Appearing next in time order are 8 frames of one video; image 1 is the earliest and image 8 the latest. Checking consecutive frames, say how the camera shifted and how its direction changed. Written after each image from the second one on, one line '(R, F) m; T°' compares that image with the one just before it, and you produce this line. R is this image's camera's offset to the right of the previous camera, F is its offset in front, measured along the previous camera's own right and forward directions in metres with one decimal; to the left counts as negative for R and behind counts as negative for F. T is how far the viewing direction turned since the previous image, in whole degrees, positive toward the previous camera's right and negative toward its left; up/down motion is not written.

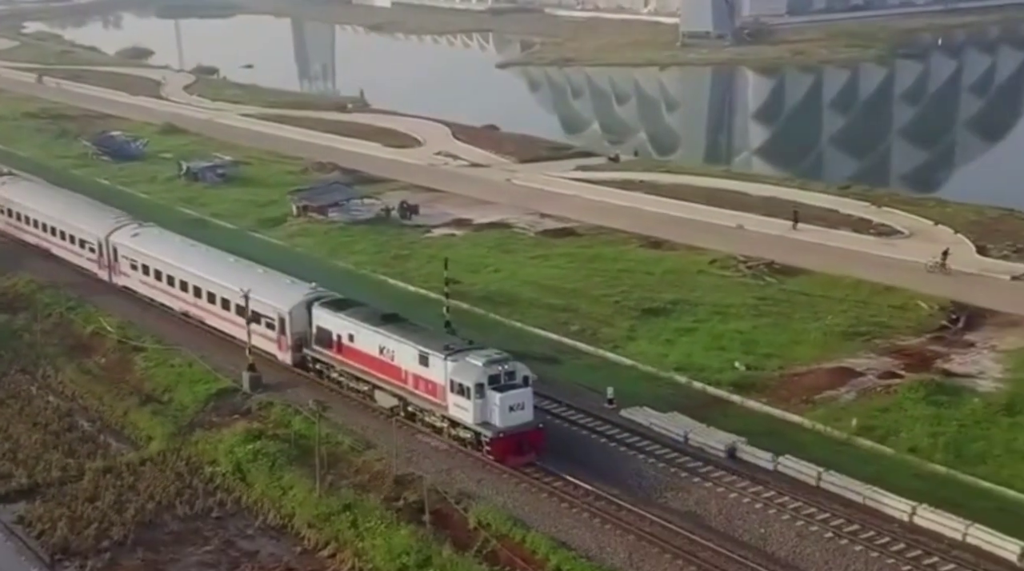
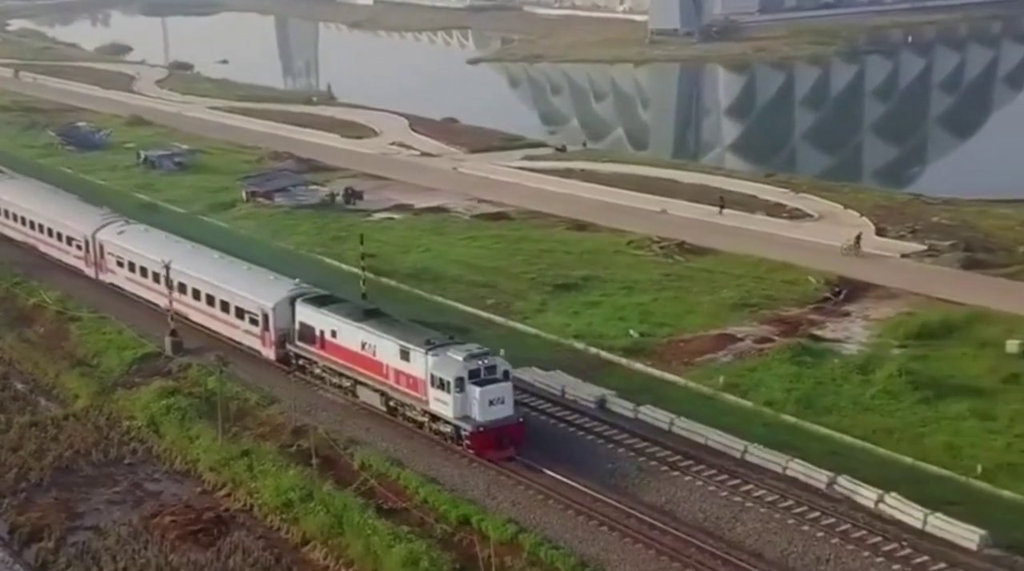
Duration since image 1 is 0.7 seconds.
(+1.6, -1.8) m; +1°
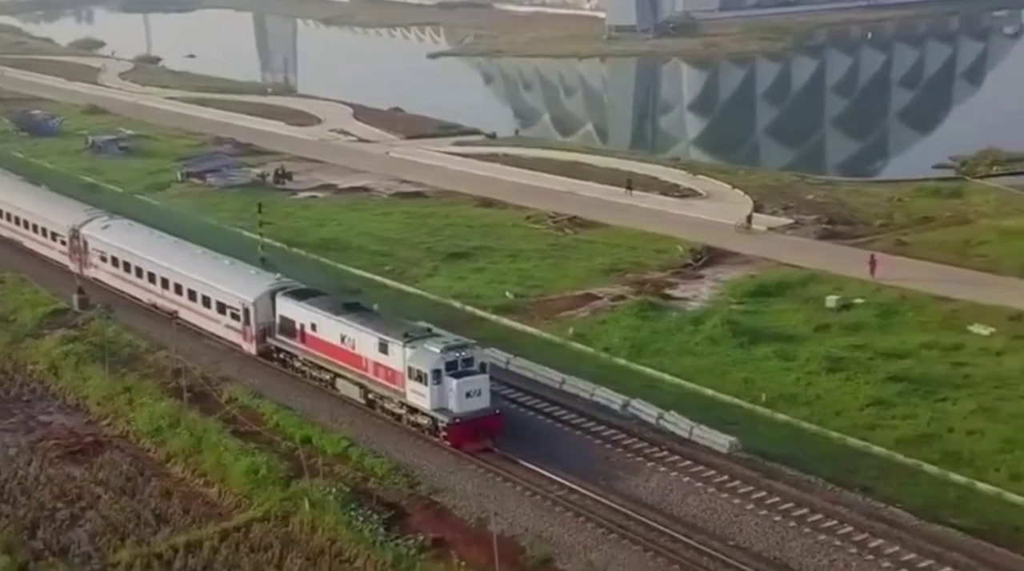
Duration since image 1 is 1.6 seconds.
(+2.1, -2.5) m; +1°
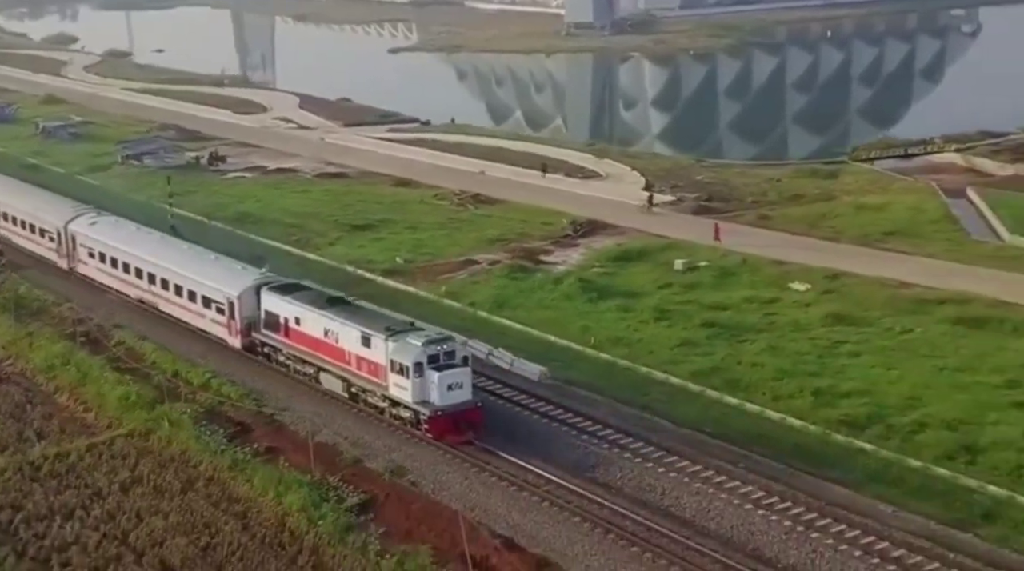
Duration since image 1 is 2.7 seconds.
(+2.2, -2.6) m; +1°
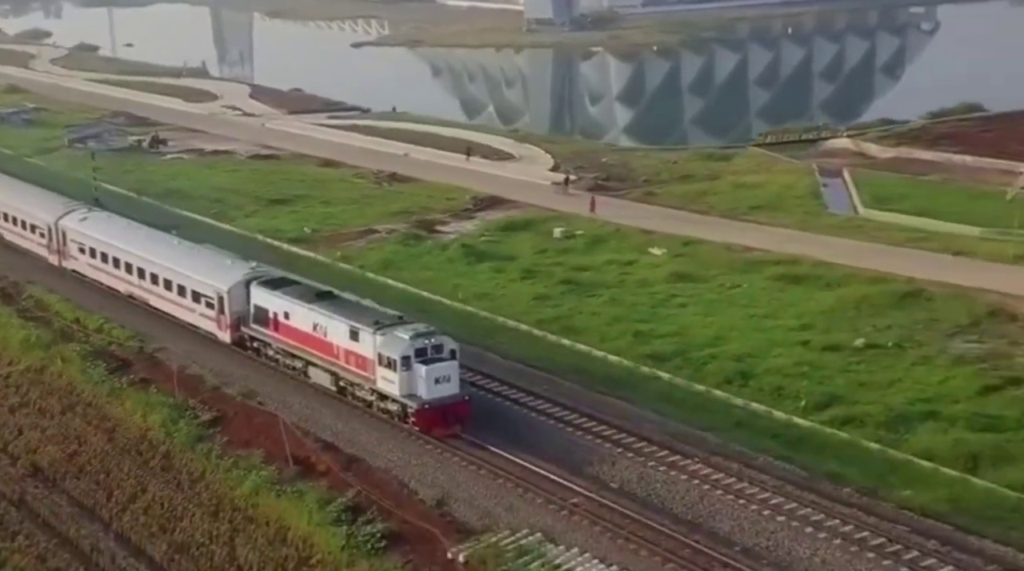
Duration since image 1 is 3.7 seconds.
(+2.0, -2.4) m; +1°
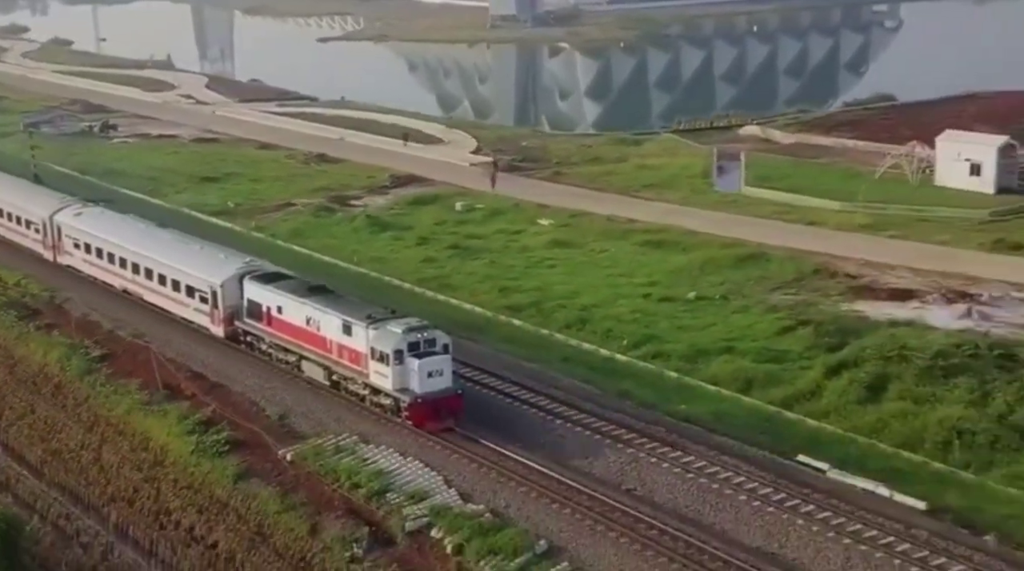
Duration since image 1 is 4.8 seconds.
(+1.9, -2.3) m; +1°
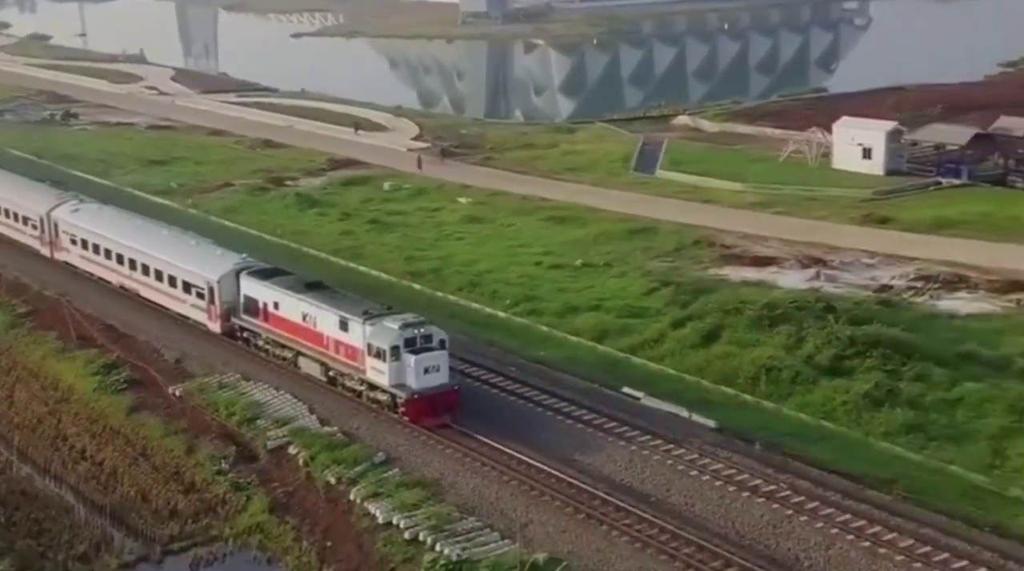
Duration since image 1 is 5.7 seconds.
(+1.5, -1.9) m; +1°
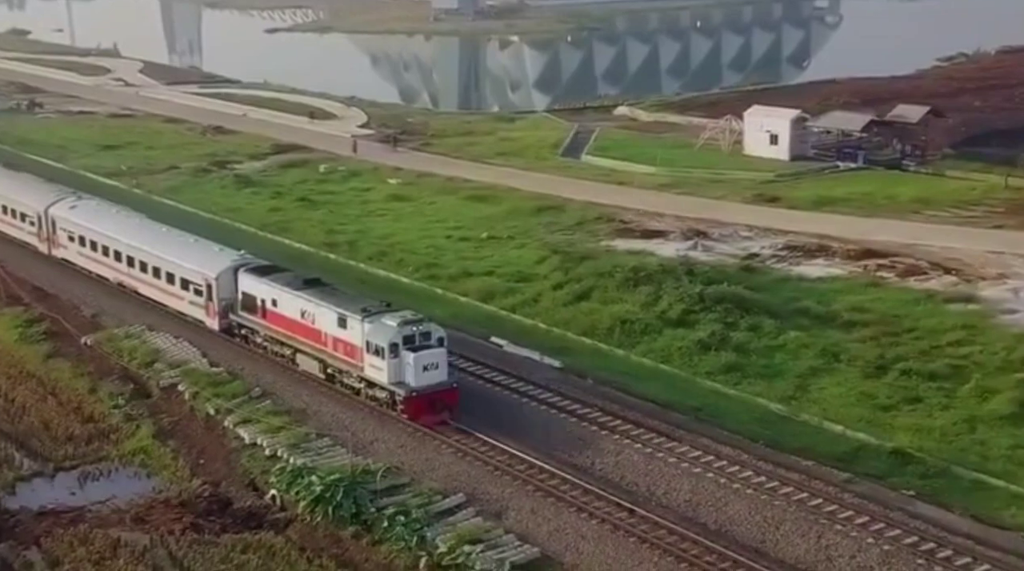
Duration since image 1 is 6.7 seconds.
(+1.5, -1.7) m; +1°
